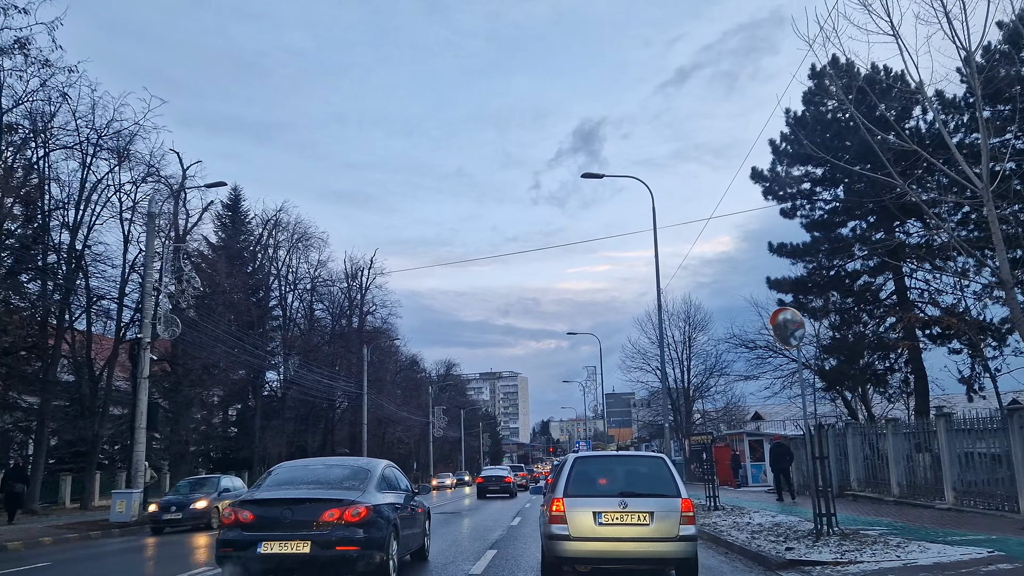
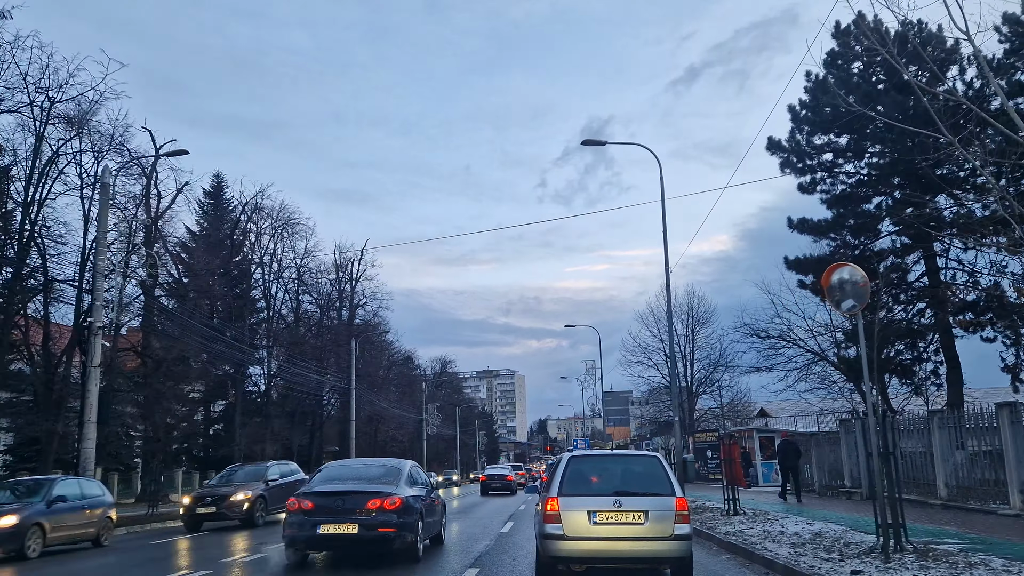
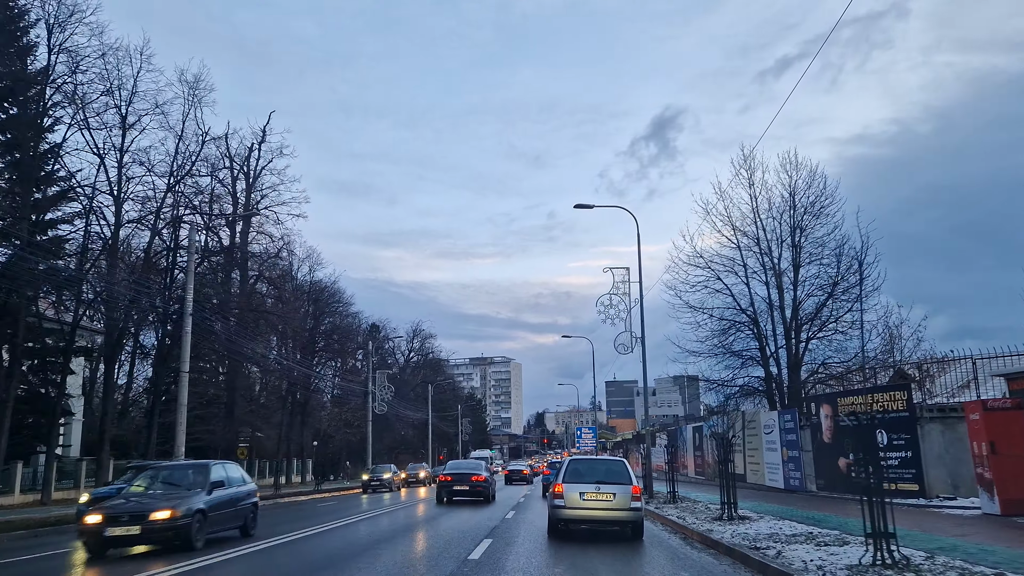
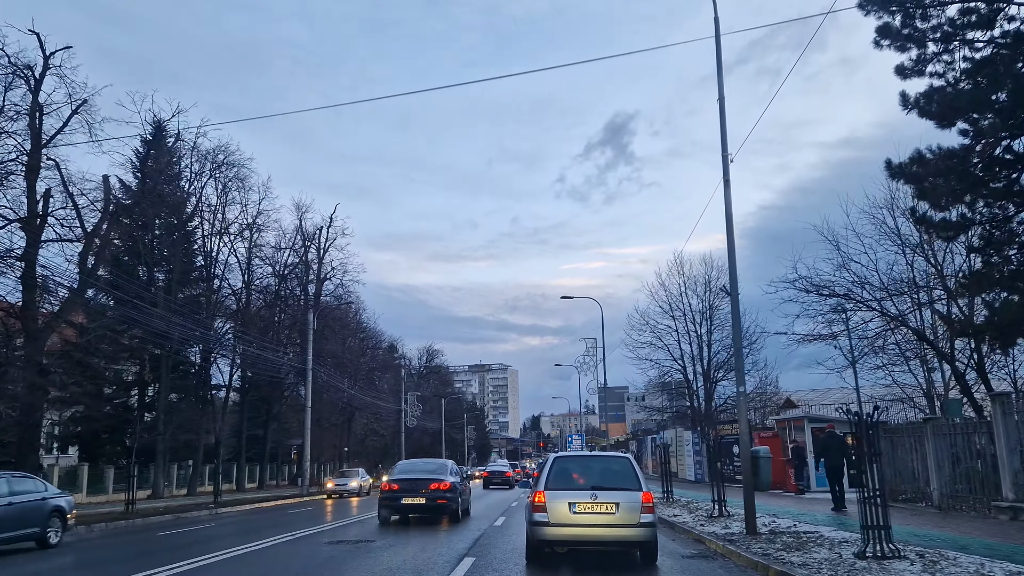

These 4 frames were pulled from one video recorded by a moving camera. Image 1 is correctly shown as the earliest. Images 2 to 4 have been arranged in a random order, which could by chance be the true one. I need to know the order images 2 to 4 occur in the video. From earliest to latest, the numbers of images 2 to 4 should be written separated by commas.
2, 4, 3
